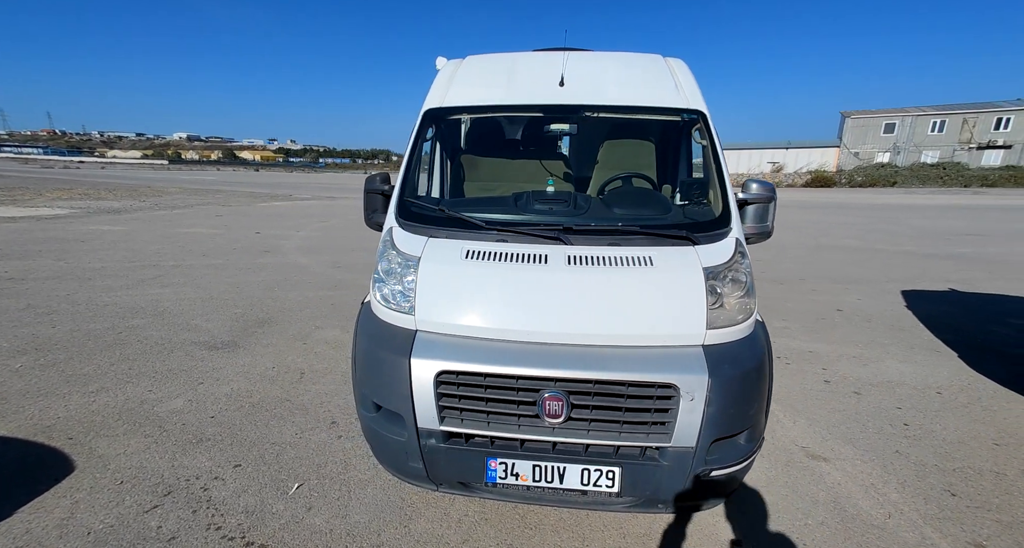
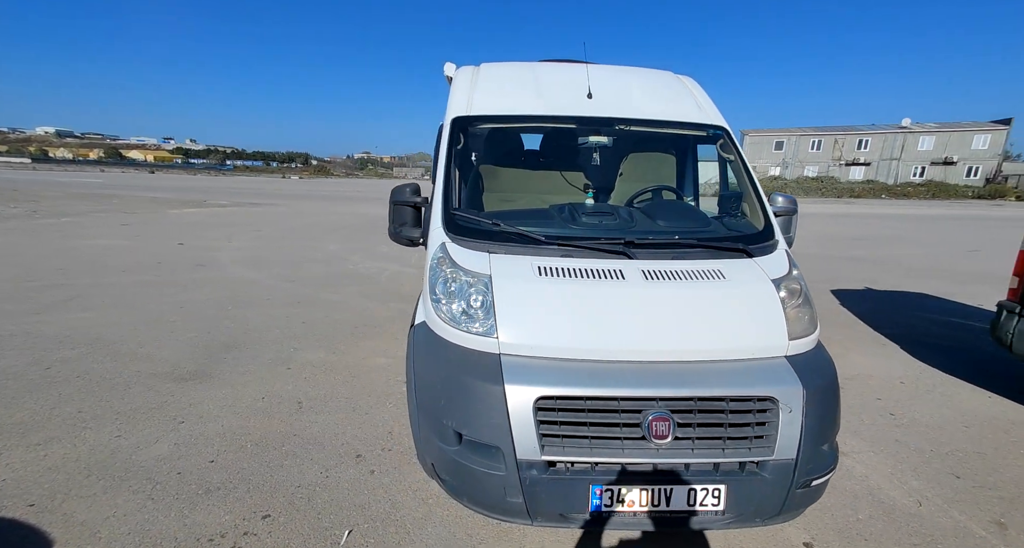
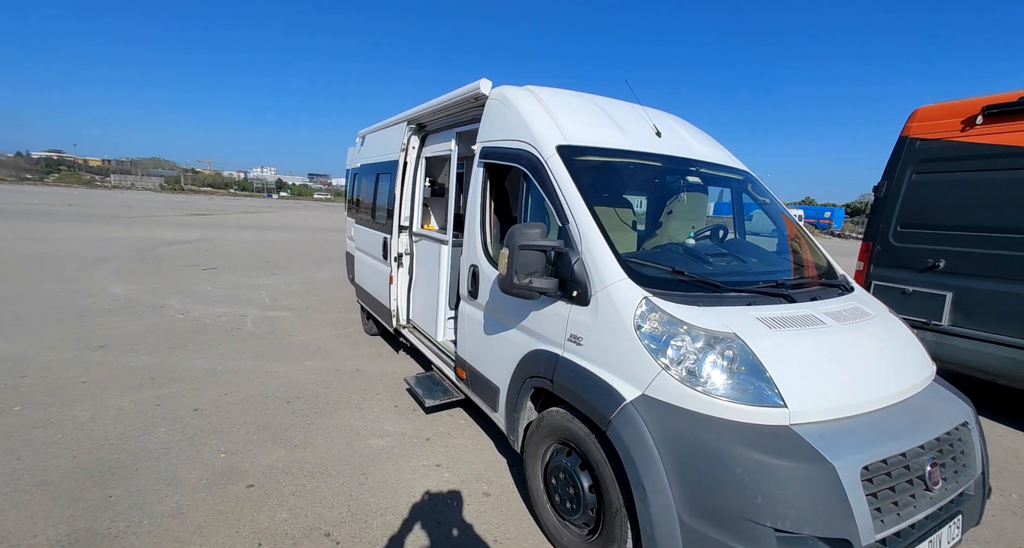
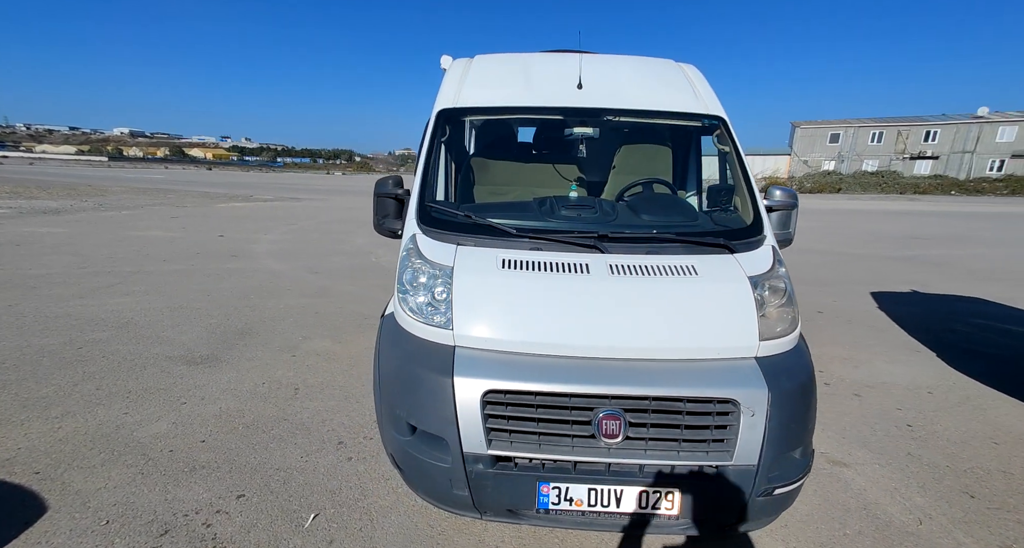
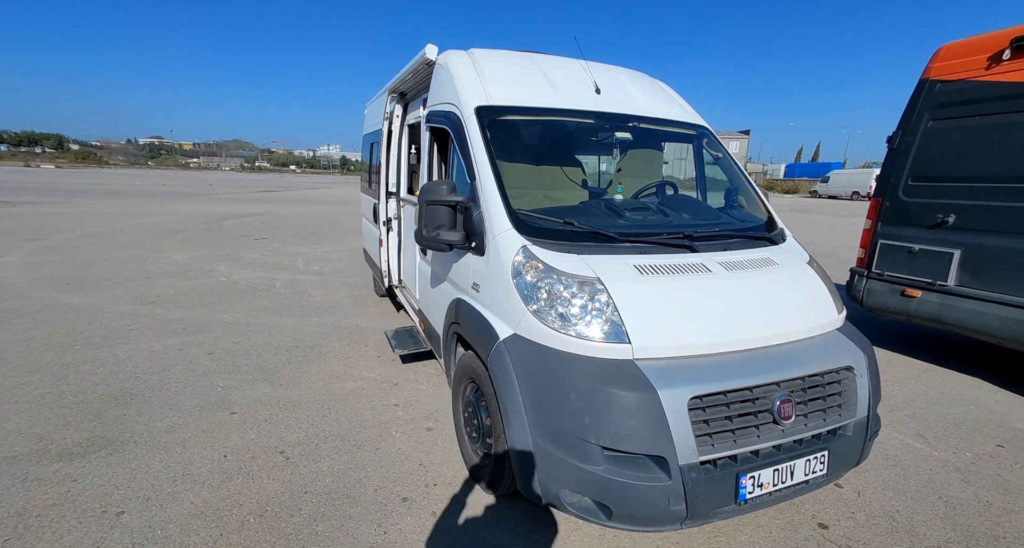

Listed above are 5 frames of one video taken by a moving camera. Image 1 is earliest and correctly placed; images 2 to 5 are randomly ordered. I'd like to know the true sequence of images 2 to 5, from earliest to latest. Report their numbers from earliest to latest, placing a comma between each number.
4, 2, 5, 3
